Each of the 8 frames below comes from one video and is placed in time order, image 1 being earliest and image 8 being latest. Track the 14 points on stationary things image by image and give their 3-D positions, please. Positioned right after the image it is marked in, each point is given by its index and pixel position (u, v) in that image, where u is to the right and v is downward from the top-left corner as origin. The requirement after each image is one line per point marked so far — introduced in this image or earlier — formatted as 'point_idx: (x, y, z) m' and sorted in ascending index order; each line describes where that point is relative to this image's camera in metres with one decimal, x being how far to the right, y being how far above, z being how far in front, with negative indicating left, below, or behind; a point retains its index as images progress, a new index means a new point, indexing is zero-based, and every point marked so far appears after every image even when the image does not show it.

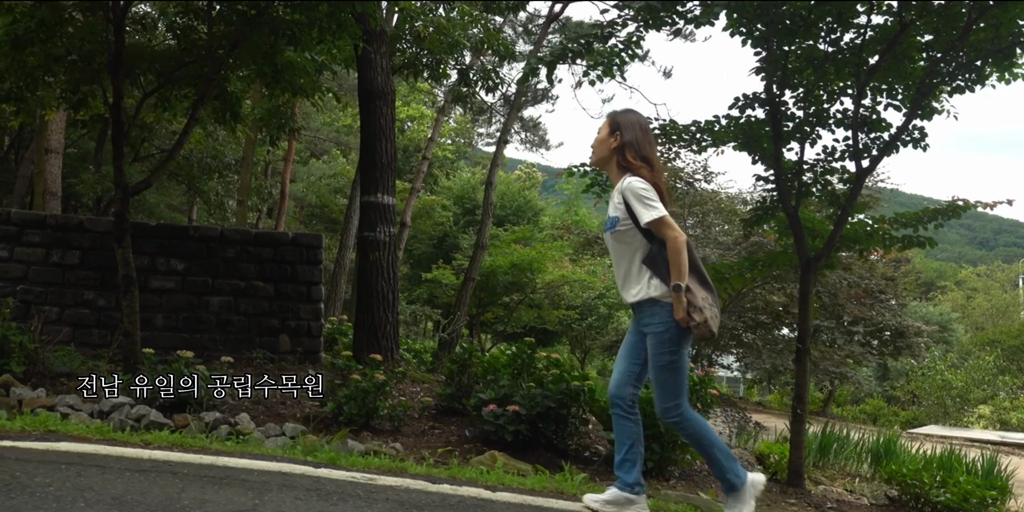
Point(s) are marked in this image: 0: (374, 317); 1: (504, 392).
0: (-1.1, -0.5, +6.5) m
1: (0.0, -0.8, +5.1) m
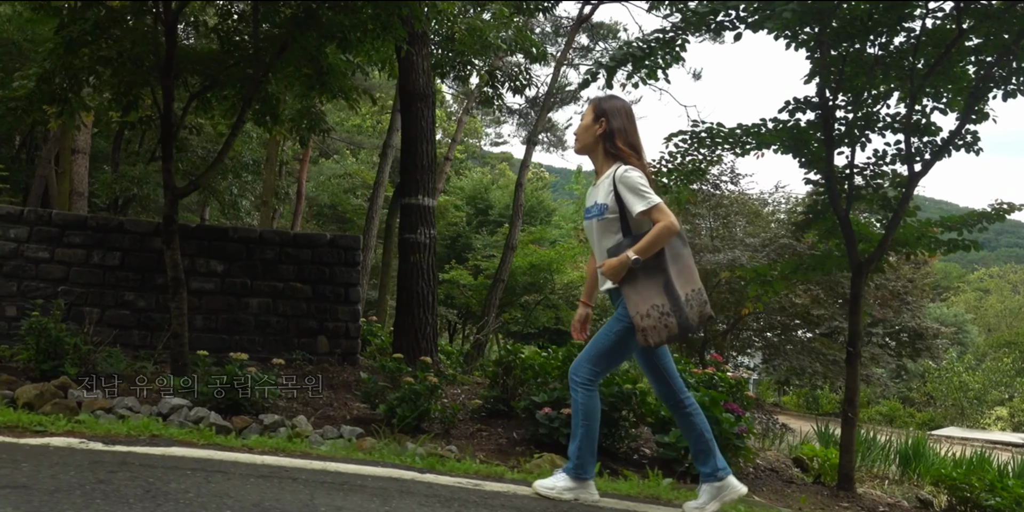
0: (-0.8, -0.5, +6.5) m
1: (+0.3, -0.9, +5.1) m
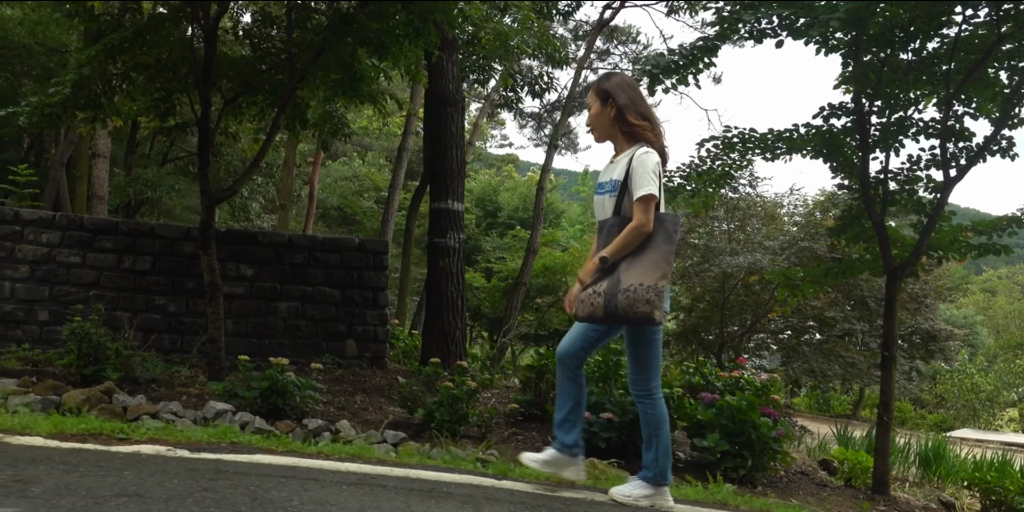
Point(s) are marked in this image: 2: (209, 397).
0: (-0.5, -0.5, +6.6) m
1: (+0.5, -0.9, +5.1) m
2: (-1.8, -0.9, +5.1) m
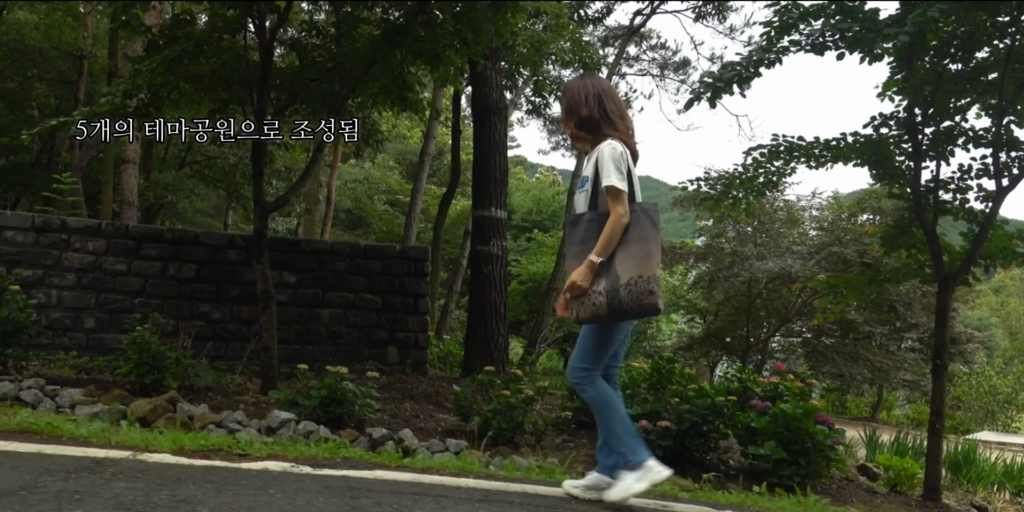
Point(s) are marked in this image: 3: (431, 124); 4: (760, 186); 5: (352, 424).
0: (-0.2, -0.6, +6.6) m
1: (+0.9, -0.9, +5.1) m
2: (-1.5, -0.9, +5.2) m
3: (-1.2, +2.0, +12.6) m
4: (+2.0, +0.5, +6.5) m
5: (-1.0, -1.0, +4.9) m
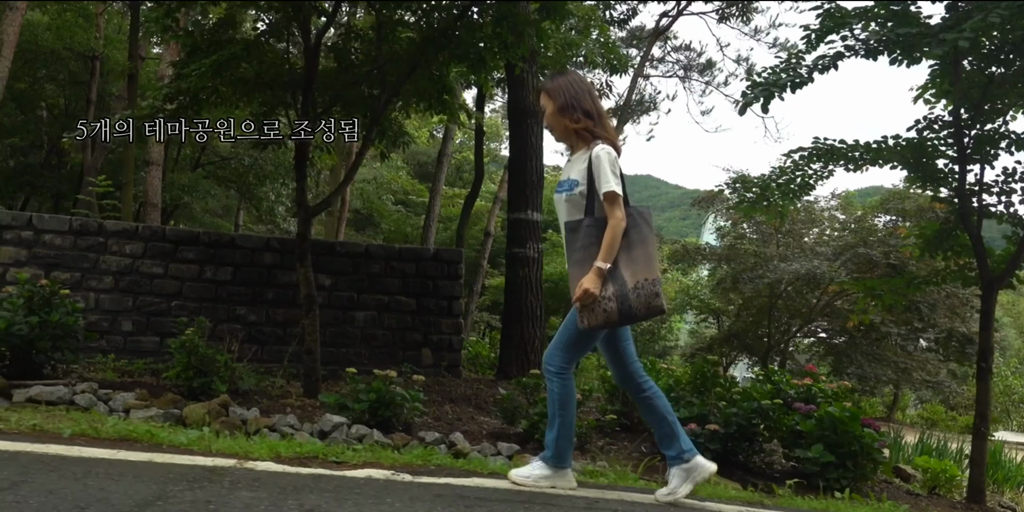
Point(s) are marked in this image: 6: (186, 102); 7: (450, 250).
0: (+0.1, -0.6, +6.6) m
1: (+1.2, -1.0, +5.1) m
2: (-1.2, -1.0, +5.2) m
3: (-1.0, +2.0, +12.7) m
4: (+2.2, +0.5, +6.5) m
5: (-0.7, -1.0, +5.0) m
6: (-2.4, +1.1, +6.0) m
7: (-0.5, +0.1, +7.2) m
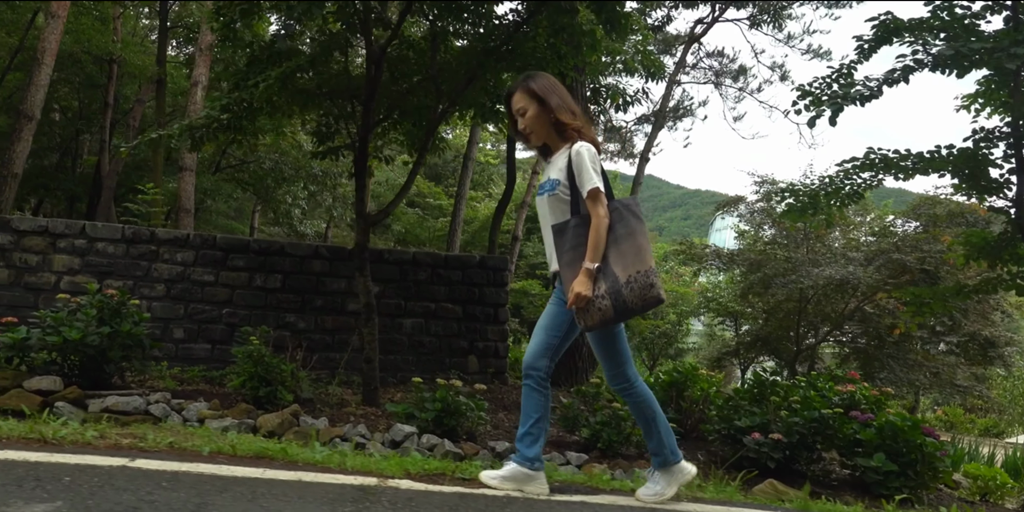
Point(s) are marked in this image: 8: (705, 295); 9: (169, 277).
0: (+0.5, -0.7, +6.7) m
1: (+1.6, -1.0, +5.2) m
2: (-0.8, -1.0, +5.2) m
3: (-0.6, +1.9, +12.7) m
4: (+2.6, +0.5, +6.6) m
5: (-0.3, -1.1, +5.0) m
6: (-2.0, +1.1, +6.1) m
7: (-0.1, 0.0, +7.2) m
8: (+4.1, -0.8, +17.5) m
9: (-2.7, -0.2, +6.6) m
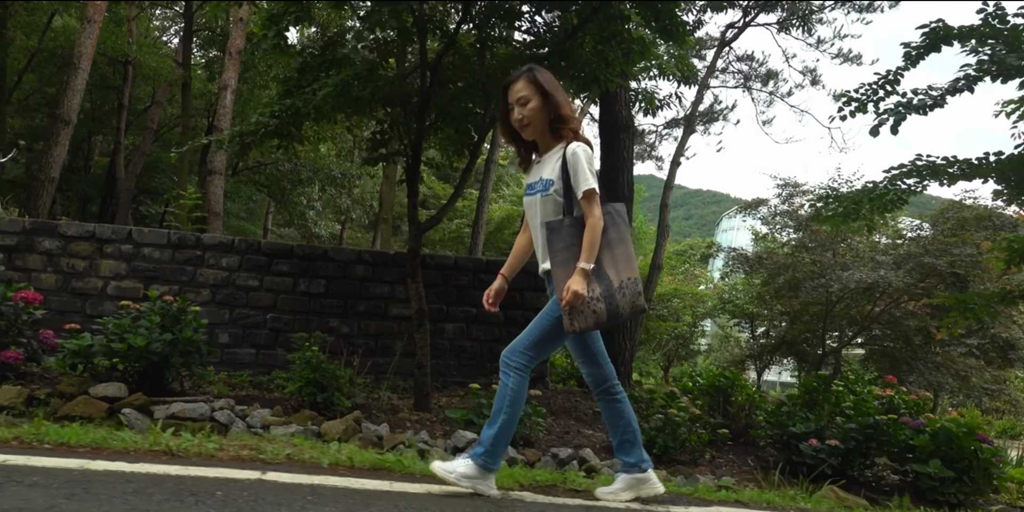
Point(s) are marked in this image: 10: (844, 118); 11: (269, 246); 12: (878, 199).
0: (+0.8, -0.7, +6.7) m
1: (+1.9, -1.1, +5.2) m
2: (-0.5, -1.1, +5.2) m
3: (-0.2, +1.9, +12.7) m
4: (+3.0, +0.4, +6.6) m
5: (+0.1, -1.1, +5.0) m
6: (-1.6, +1.0, +6.1) m
7: (+0.2, -0.1, +7.3) m
8: (+4.4, -0.9, +17.5) m
9: (-2.4, -0.2, +6.6) m
10: (+2.5, +1.0, +6.2) m
11: (-2.0, +0.1, +6.8) m
12: (+2.9, +0.4, +6.6) m
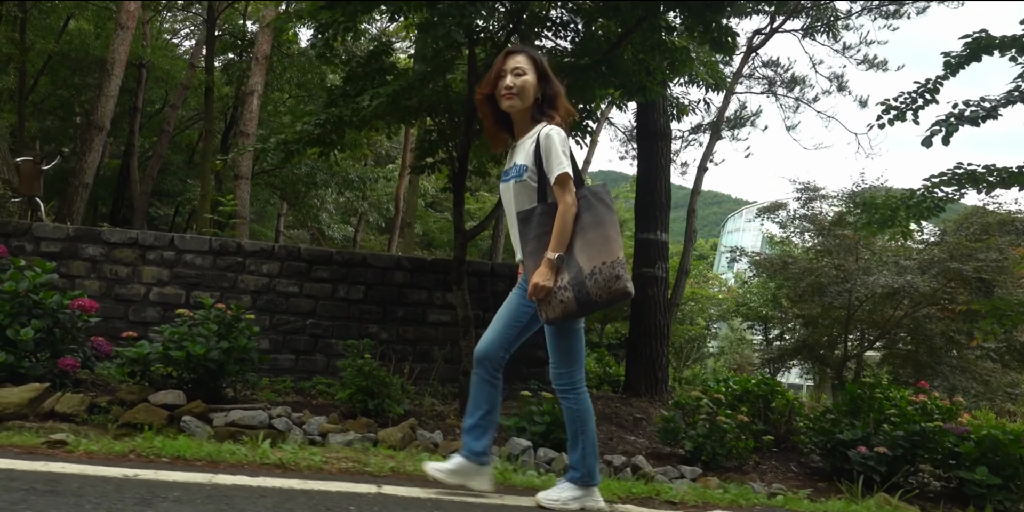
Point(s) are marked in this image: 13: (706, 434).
0: (+1.1, -0.8, +6.7) m
1: (+2.2, -1.1, +5.3) m
2: (-0.2, -1.1, +5.3) m
3: (+0.1, +1.8, +12.8) m
4: (+3.3, +0.4, +6.6) m
5: (+0.4, -1.2, +5.1) m
6: (-1.3, +1.0, +6.2) m
7: (+0.5, -0.1, +7.3) m
8: (+4.8, -0.9, +17.5) m
9: (-2.1, -0.3, +6.7) m
10: (+2.8, +1.0, +6.2) m
11: (-1.7, 0.0, +6.8) m
12: (+3.2, +0.4, +6.6) m
13: (+1.2, -1.1, +5.2) m
